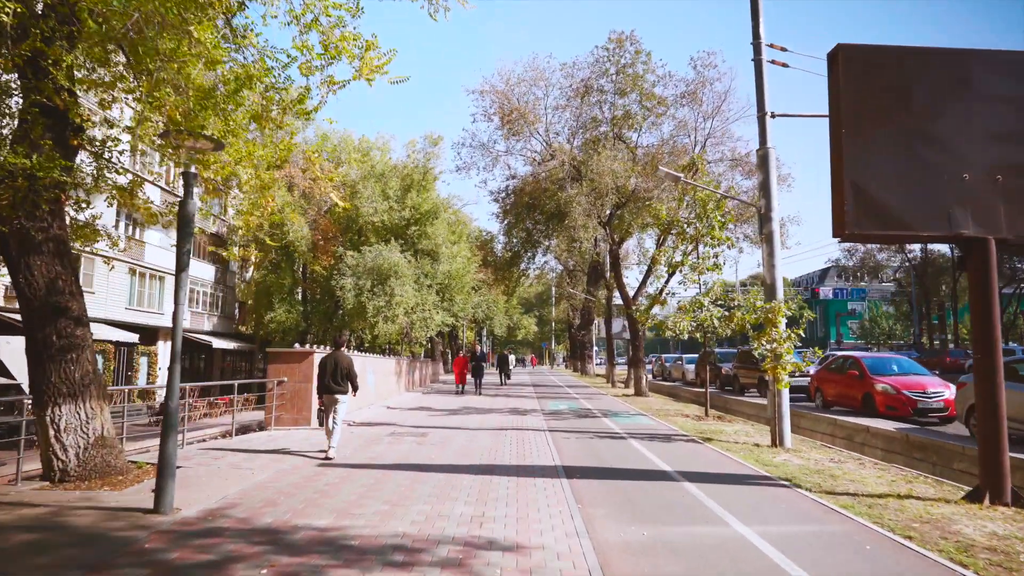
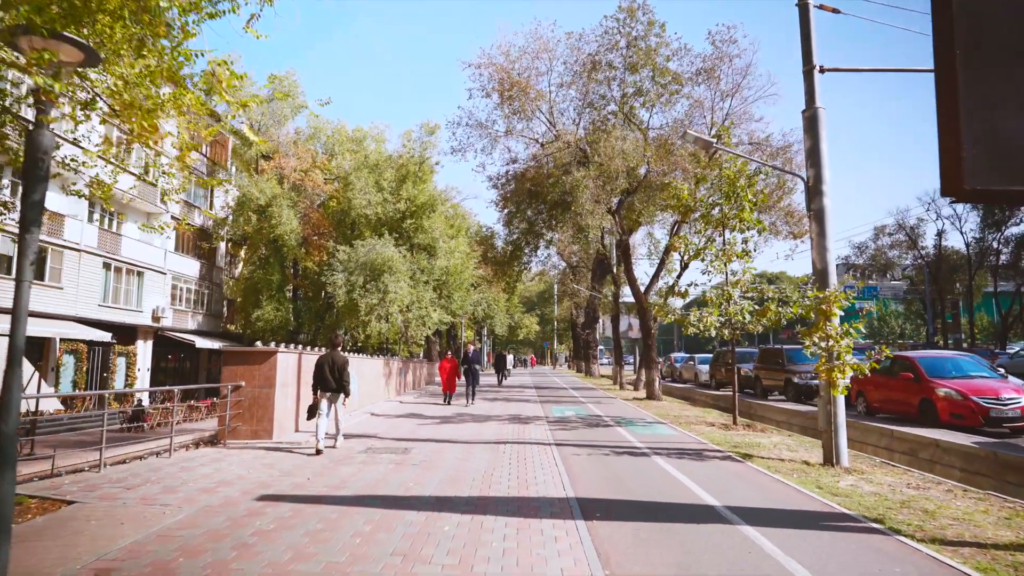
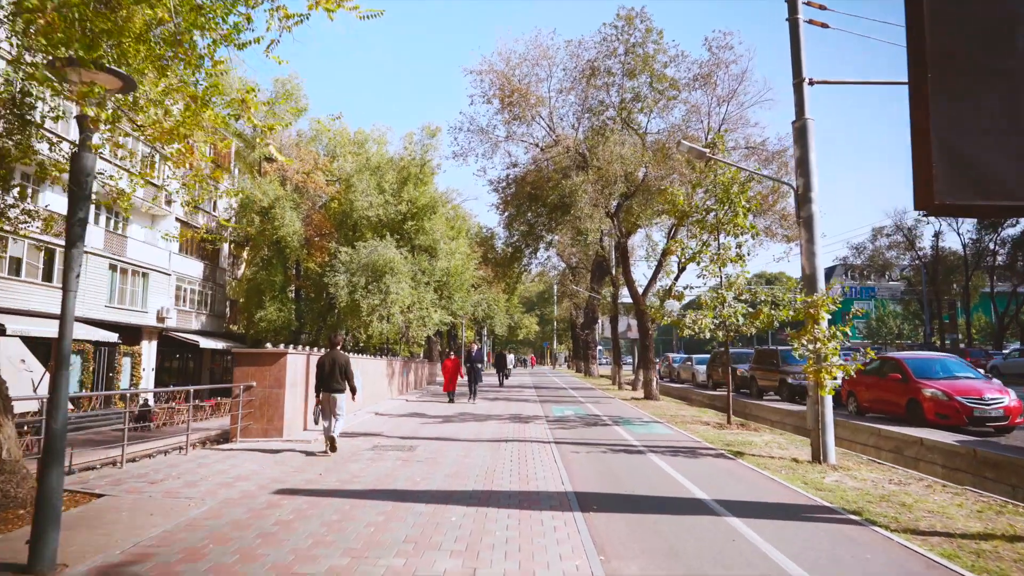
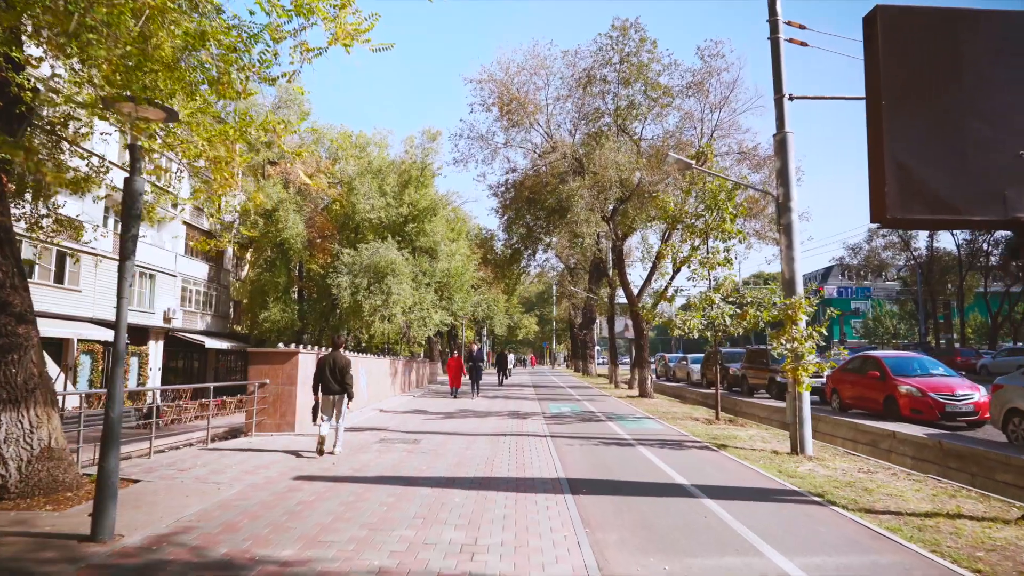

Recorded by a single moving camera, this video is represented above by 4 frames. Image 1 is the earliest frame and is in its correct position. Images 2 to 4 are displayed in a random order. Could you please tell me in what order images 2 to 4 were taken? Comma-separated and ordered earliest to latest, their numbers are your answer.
4, 3, 2
